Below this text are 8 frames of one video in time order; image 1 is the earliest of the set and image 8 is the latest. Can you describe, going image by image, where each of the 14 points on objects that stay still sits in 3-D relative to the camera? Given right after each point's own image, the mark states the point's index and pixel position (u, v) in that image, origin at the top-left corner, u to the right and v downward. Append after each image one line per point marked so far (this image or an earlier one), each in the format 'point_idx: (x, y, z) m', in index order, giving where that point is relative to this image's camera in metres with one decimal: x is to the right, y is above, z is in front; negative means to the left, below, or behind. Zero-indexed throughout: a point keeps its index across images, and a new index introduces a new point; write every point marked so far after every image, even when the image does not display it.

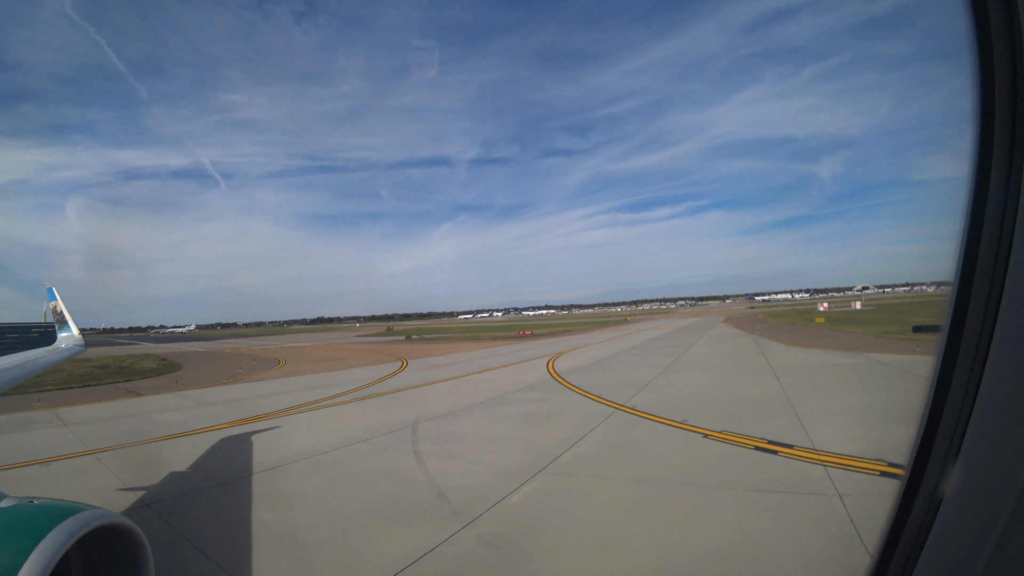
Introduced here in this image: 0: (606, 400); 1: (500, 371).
0: (+1.6, -2.6, +10.9) m
1: (-0.7, -2.8, +16.5) m
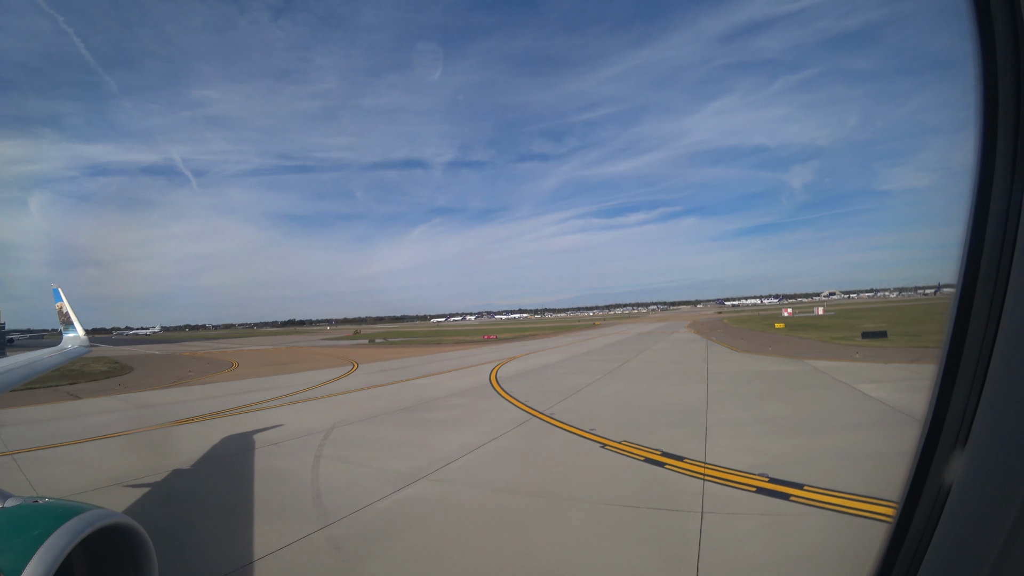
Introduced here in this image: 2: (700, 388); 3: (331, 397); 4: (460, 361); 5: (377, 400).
0: (0.0, -2.7, +10.7) m
1: (-2.5, -2.9, +16.2) m
2: (+4.0, -2.3, +11.0) m
3: (-6.1, -3.5, +15.9) m
4: (-2.5, -3.0, +19.8) m
5: (-3.9, -3.3, +14.3) m
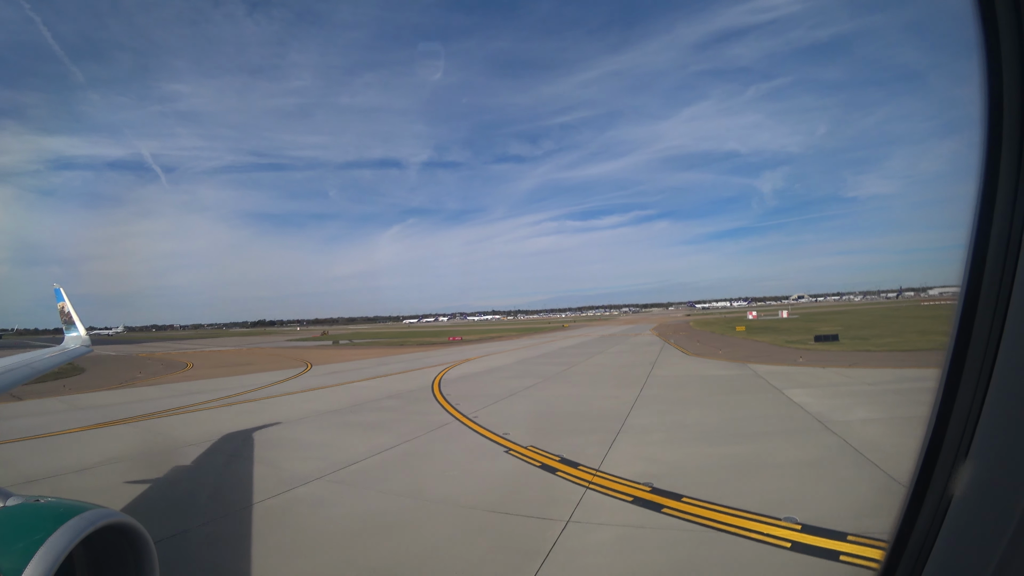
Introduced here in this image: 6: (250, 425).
0: (-1.4, -2.7, +10.6) m
1: (-4.2, -3.0, +15.9) m
2: (+2.5, -2.3, +11.0) m
3: (-7.7, -3.6, +15.5) m
4: (-4.2, -3.1, +19.6) m
5: (-5.5, -3.3, +14.0) m
6: (-6.9, -3.6, +12.6) m
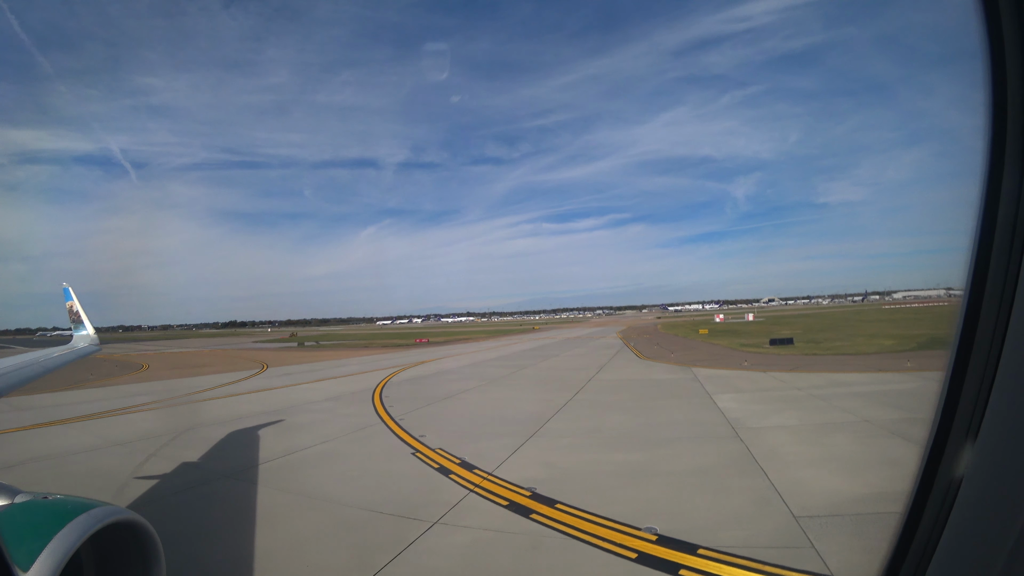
0: (-2.8, -2.8, +10.5) m
1: (-5.7, -3.1, +15.8) m
2: (+1.1, -2.5, +11.1) m
3: (-9.3, -3.6, +15.3) m
4: (-5.9, -3.1, +19.4) m
5: (-7.0, -3.4, +13.8) m
6: (-8.4, -3.6, +12.3) m
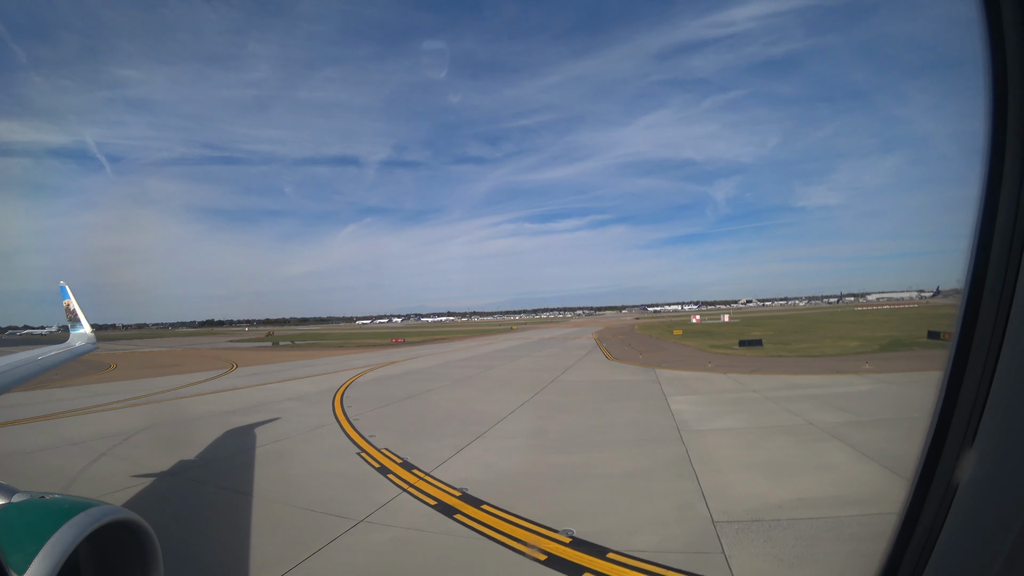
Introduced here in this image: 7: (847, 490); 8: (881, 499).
0: (-3.7, -2.8, +10.5) m
1: (-6.8, -3.0, +15.7) m
2: (+0.2, -2.5, +11.2) m
3: (-10.3, -3.6, +15.1) m
4: (-7.1, -3.1, +19.3) m
5: (-8.0, -3.3, +13.7) m
6: (-9.4, -3.6, +12.1) m
7: (+4.1, -2.4, +5.3) m
8: (+4.1, -2.4, +5.1) m
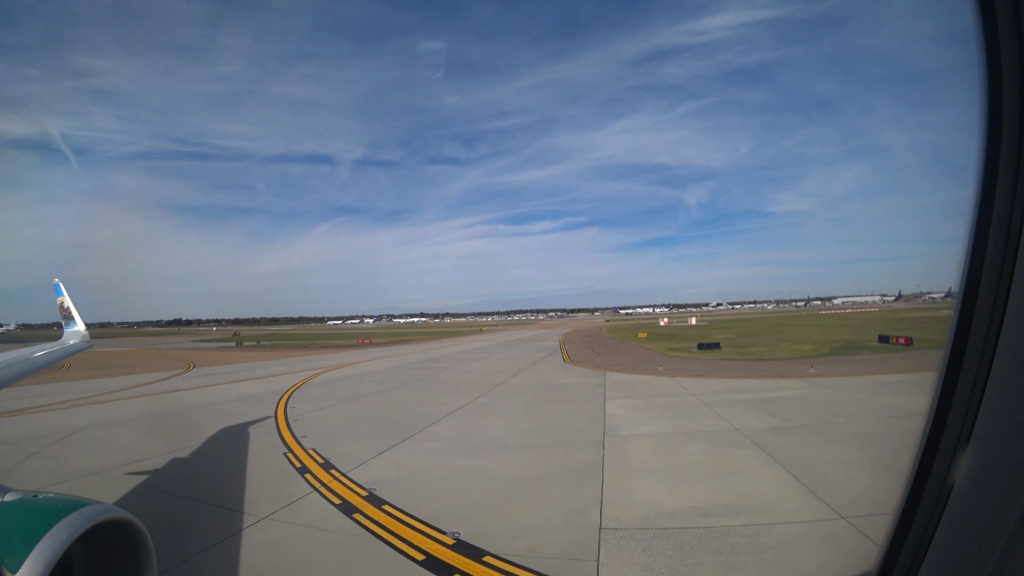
0: (-5.0, -2.9, +10.4) m
1: (-8.3, -3.1, +15.5) m
2: (-1.1, -2.6, +11.3) m
3: (-11.8, -3.6, +14.7) m
4: (-8.7, -3.2, +19.1) m
5: (-9.4, -3.4, +13.5) m
6: (-10.7, -3.6, +11.9) m
7: (+3.0, -2.5, +5.6) m
8: (+3.1, -2.5, +5.3) m
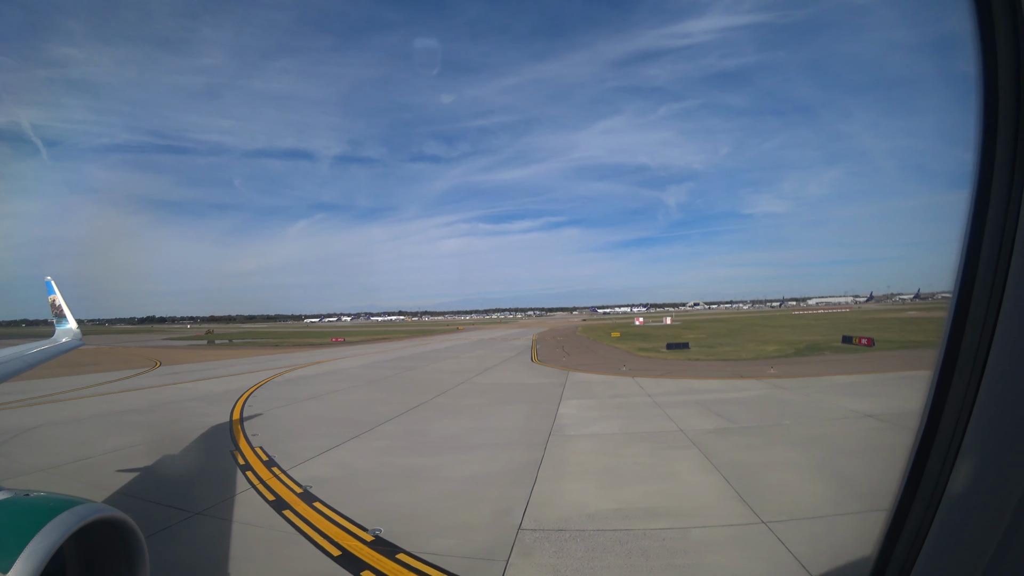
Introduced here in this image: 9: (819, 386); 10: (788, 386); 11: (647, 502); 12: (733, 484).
0: (-5.9, -2.9, +10.4) m
1: (-9.4, -3.0, +15.3) m
2: (-2.1, -2.6, +11.4) m
3: (-12.9, -3.5, +14.5) m
4: (-9.9, -3.1, +19.0) m
5: (-10.5, -3.3, +13.3) m
6: (-11.7, -3.6, +11.6) m
7: (+2.2, -2.6, +5.8) m
8: (+2.3, -2.6, +5.6) m
9: (+9.1, -2.9, +14.0) m
10: (+8.0, -2.9, +13.8) m
11: (+1.6, -2.5, +5.6) m
12: (+3.0, -2.7, +6.5) m
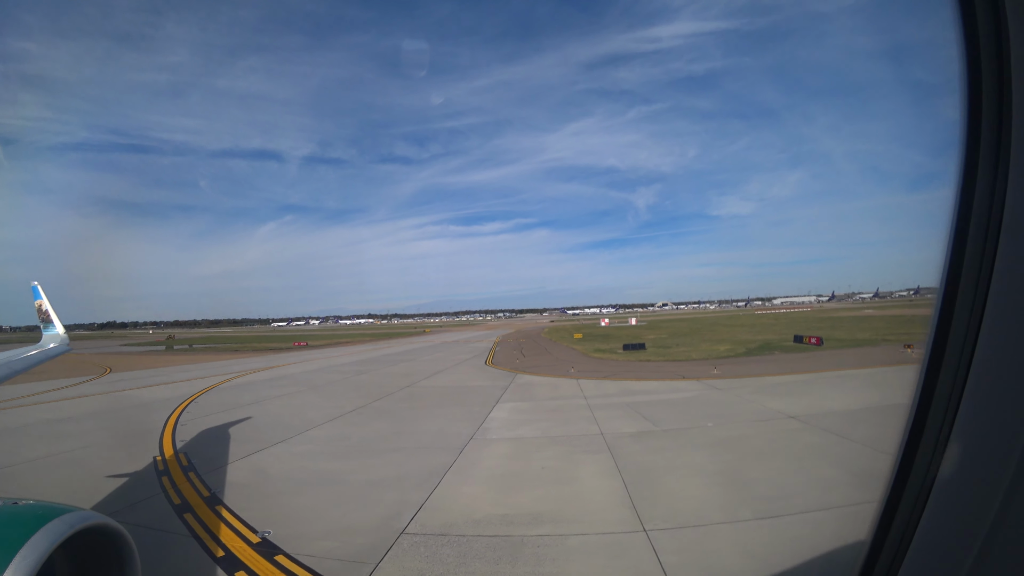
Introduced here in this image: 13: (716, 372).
0: (-7.4, -3.1, +10.4) m
1: (-11.0, -3.3, +15.2) m
2: (-3.6, -2.8, +11.5) m
3: (-14.5, -3.8, +14.2) m
4: (-11.7, -3.3, +18.8) m
5: (-12.0, -3.6, +13.1) m
6: (-13.2, -3.8, +11.4) m
7: (+1.0, -2.7, +6.1) m
8: (+1.0, -2.7, +5.9) m
9: (+7.5, -3.0, +14.7) m
10: (+6.4, -3.0, +14.4) m
11: (+0.3, -2.6, +5.9) m
12: (+1.7, -2.8, +6.9) m
13: (+7.2, -3.0, +16.9) m
